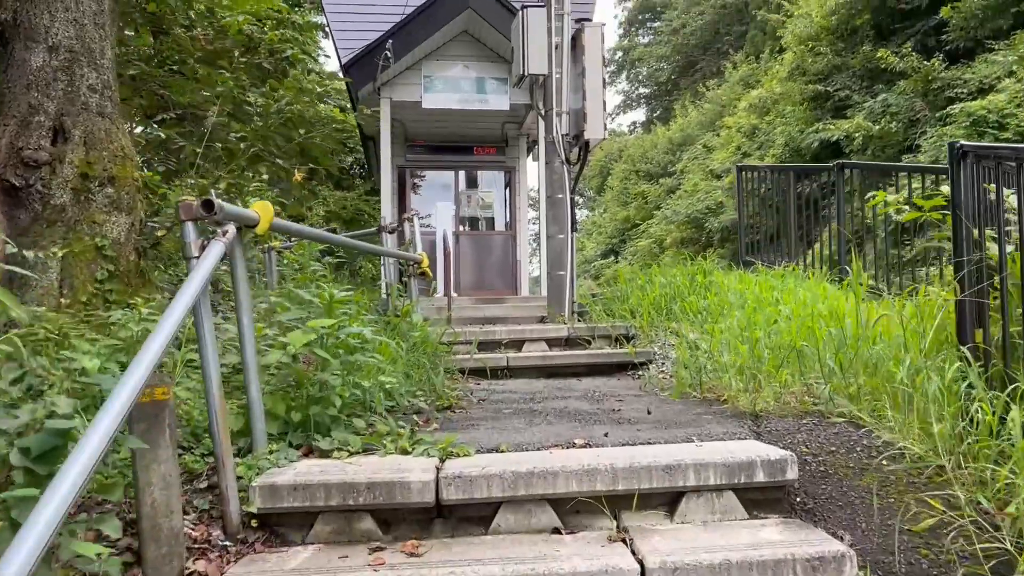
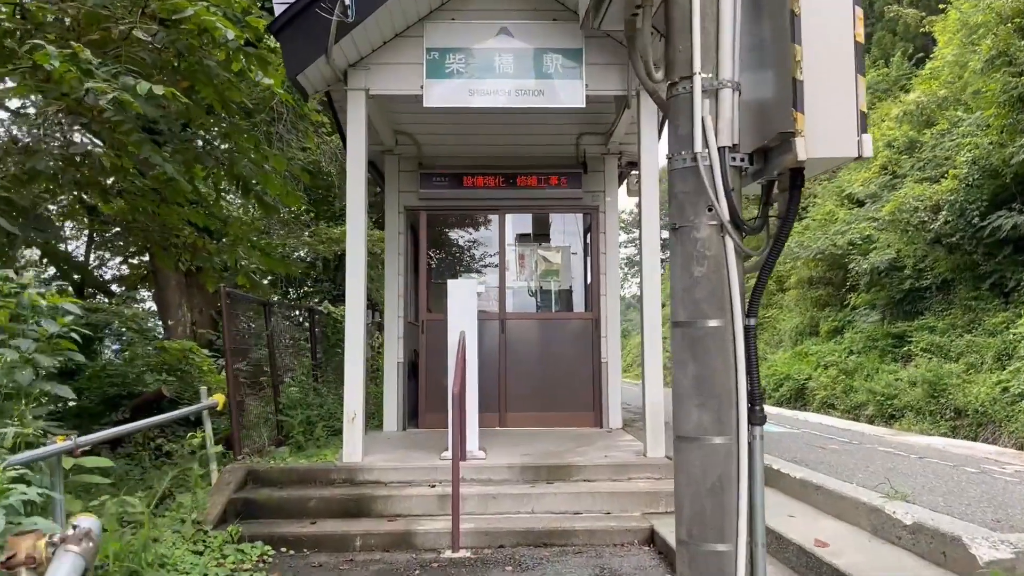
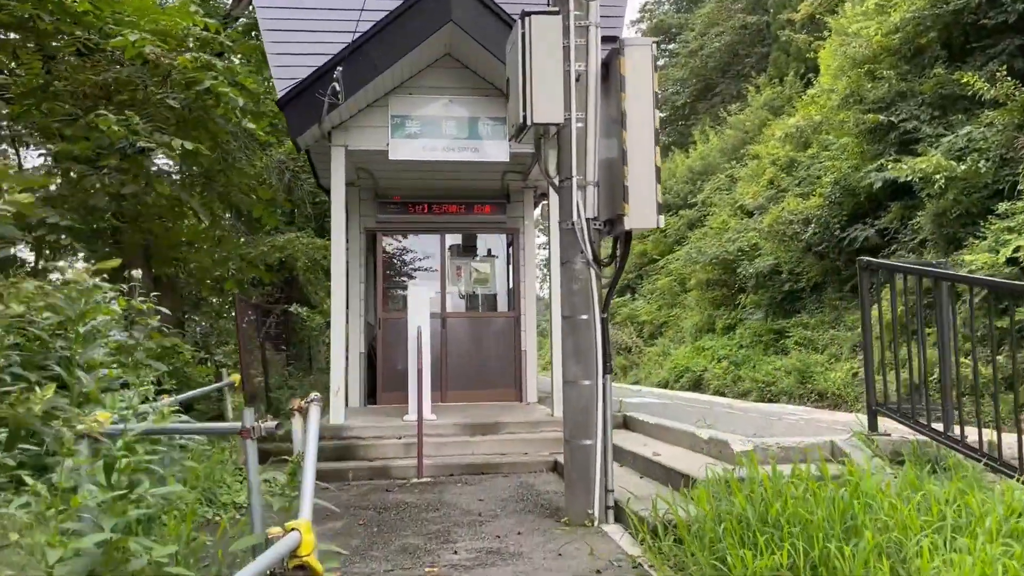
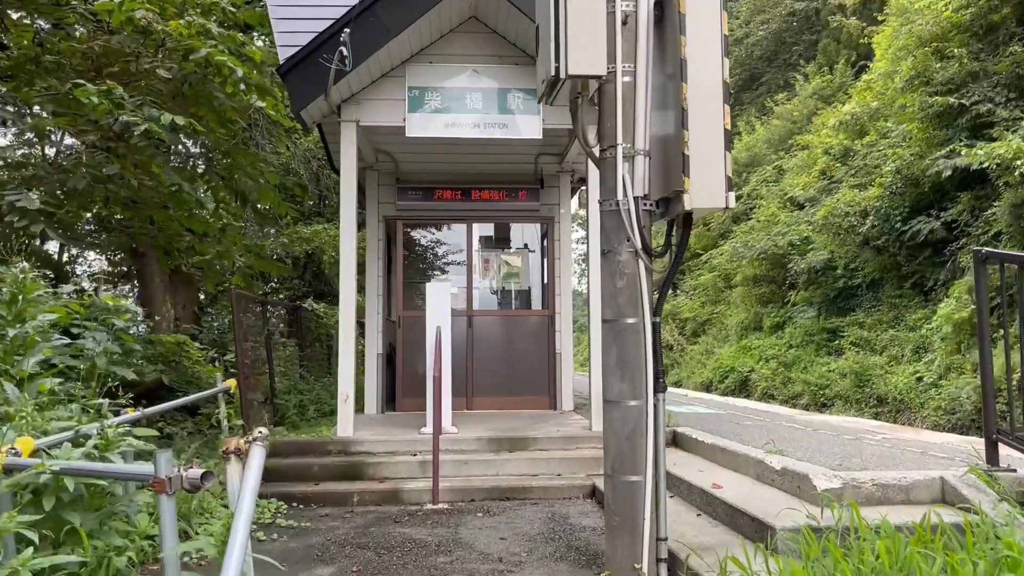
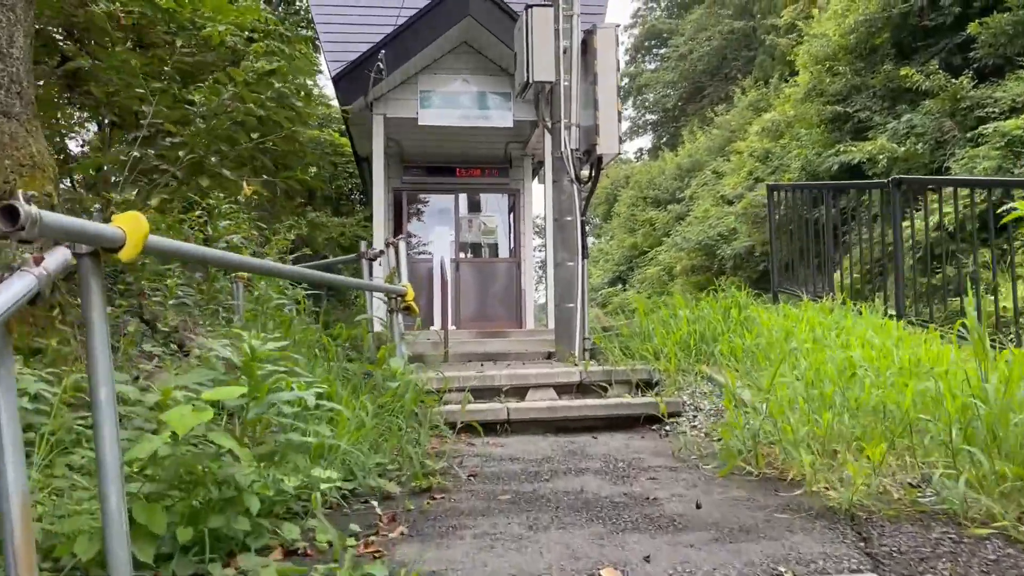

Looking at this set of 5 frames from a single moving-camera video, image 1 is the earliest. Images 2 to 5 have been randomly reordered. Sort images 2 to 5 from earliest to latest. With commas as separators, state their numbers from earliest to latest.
5, 3, 4, 2
